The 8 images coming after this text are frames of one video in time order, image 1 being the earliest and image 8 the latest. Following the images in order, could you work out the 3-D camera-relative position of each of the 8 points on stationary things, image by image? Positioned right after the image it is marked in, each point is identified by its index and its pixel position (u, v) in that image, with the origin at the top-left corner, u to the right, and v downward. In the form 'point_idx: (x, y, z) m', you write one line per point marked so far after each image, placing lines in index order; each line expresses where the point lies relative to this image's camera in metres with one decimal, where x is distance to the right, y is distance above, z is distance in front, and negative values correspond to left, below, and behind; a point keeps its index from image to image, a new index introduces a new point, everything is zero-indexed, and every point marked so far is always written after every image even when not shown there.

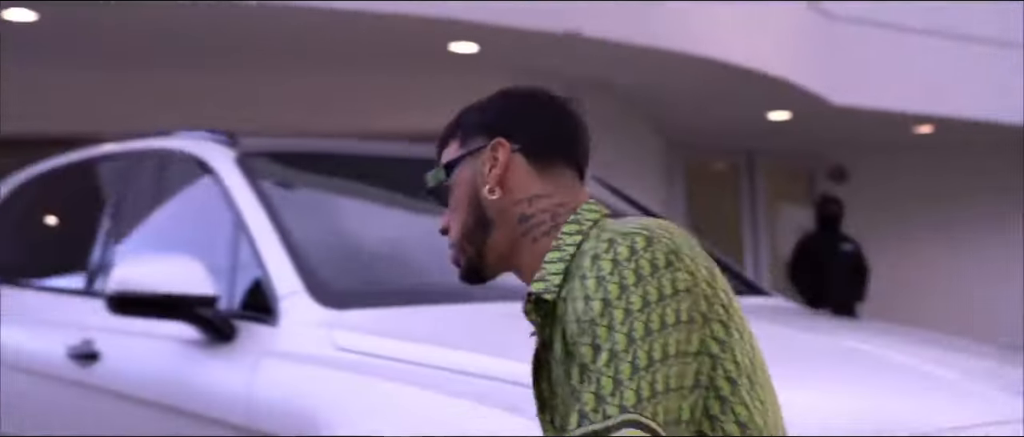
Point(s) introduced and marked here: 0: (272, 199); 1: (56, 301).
0: (-0.6, +0.1, +3.0) m
1: (-1.2, -0.2, +3.2) m
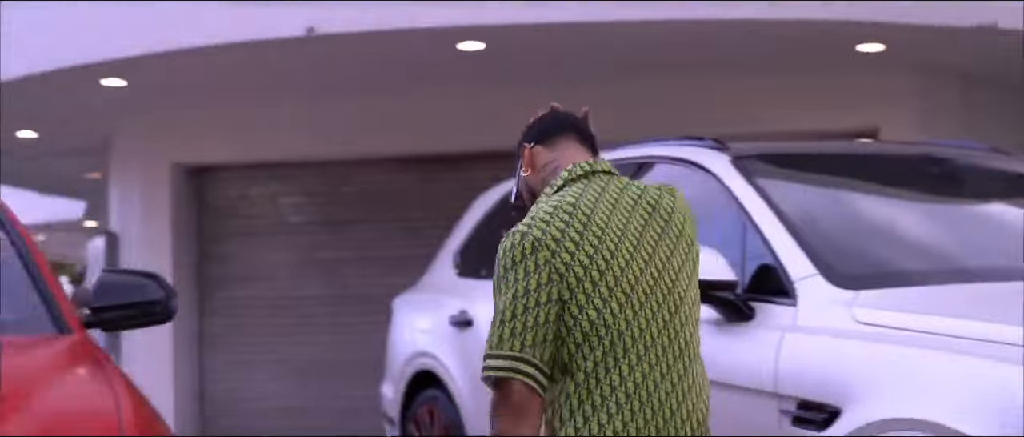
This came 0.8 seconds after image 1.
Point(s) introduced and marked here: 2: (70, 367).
0: (+0.8, +0.1, +3.4) m
1: (+0.3, -0.3, +3.8) m
2: (-1.0, -0.4, +2.1) m
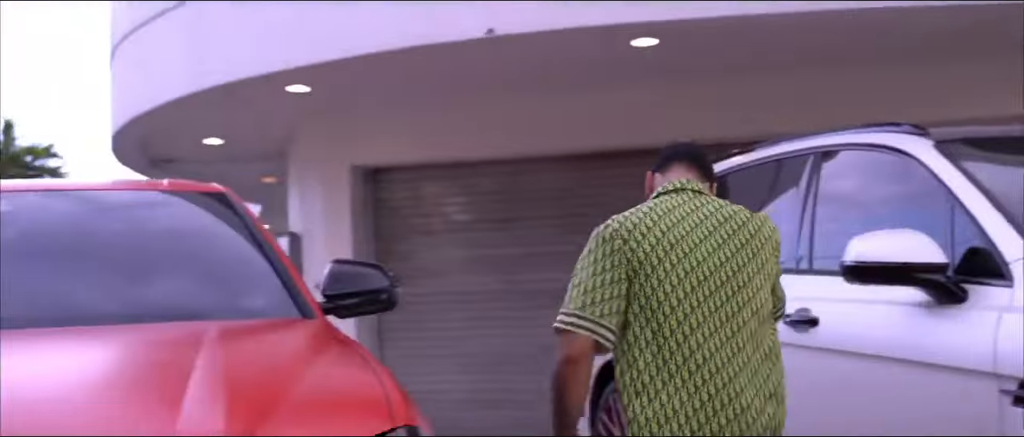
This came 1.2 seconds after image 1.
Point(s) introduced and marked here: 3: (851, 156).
0: (+1.4, +0.1, +3.3) m
1: (+1.0, -0.2, +3.8) m
2: (-0.5, -0.3, +2.3) m
3: (+1.2, +0.2, +3.8) m
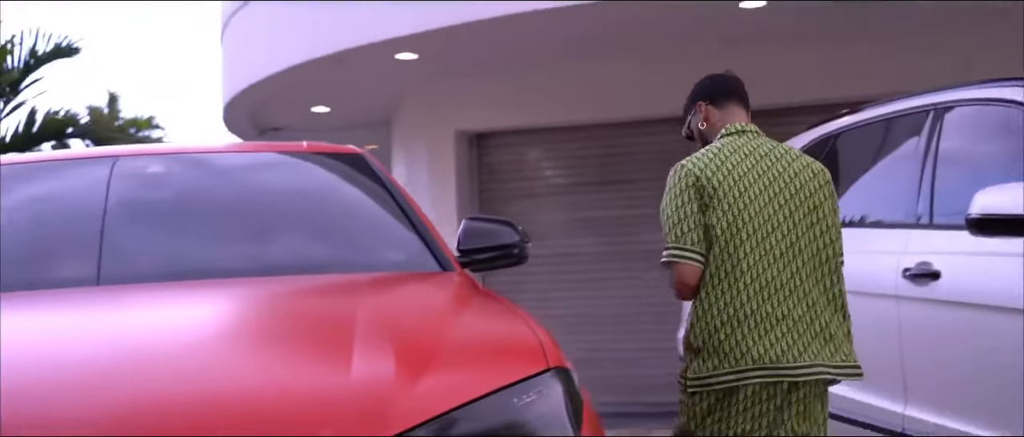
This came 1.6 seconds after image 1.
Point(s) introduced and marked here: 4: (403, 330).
0: (+1.8, +0.3, +3.3) m
1: (+1.4, 0.0, +3.9) m
2: (-0.1, -0.2, +2.5) m
3: (+1.7, +0.4, +3.8) m
4: (-0.2, -0.2, +2.3) m
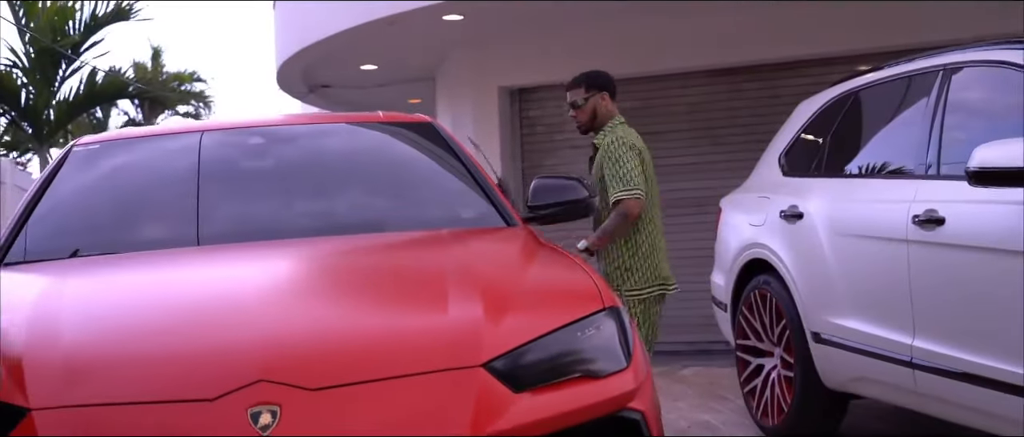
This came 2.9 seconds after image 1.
0: (+2.0, +0.5, +3.7) m
1: (+1.6, +0.1, +4.3) m
2: (0.0, -0.1, +3.0) m
3: (+1.8, +0.6, +4.2) m
4: (-0.1, -0.2, +2.8) m
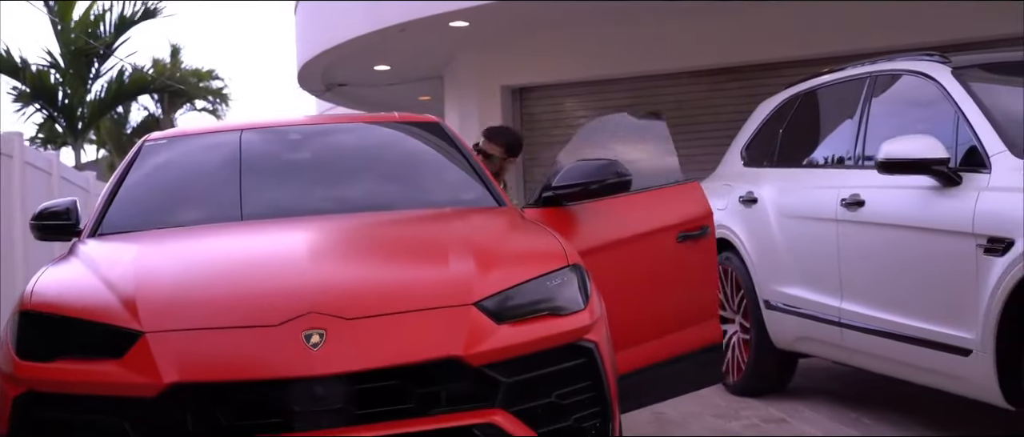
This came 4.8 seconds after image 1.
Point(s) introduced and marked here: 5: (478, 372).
0: (+2.0, +0.5, +4.5) m
1: (+1.6, +0.2, +5.1) m
2: (0.0, 0.0, +3.8) m
3: (+1.8, +0.7, +5.0) m
4: (-0.1, -0.1, +3.6) m
5: (-0.1, -0.4, +3.0) m
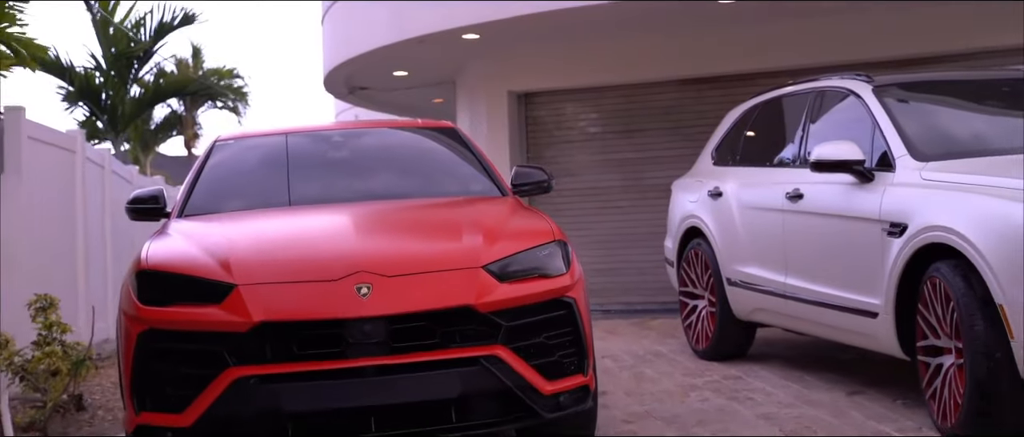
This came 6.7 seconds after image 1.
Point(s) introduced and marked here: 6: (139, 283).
0: (+2.0, +0.6, +5.5) m
1: (+1.6, +0.3, +6.1) m
2: (0.0, 0.0, +4.8) m
3: (+1.8, +0.7, +6.0) m
4: (-0.1, 0.0, +4.6) m
5: (-0.1, -0.4, +4.1) m
6: (-1.5, -0.3, +4.3) m
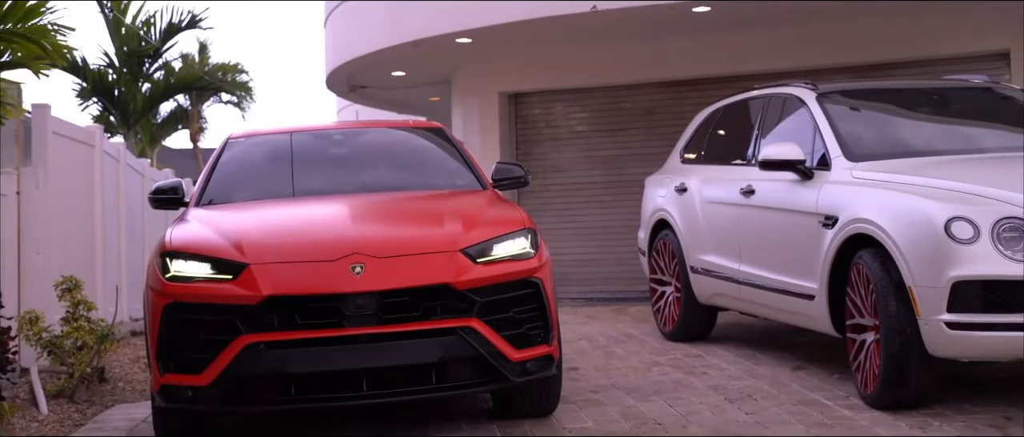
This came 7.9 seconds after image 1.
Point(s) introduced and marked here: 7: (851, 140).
0: (+1.9, +0.6, +6.2) m
1: (+1.5, +0.3, +6.8) m
2: (-0.1, +0.1, +5.5) m
3: (+1.7, +0.7, +6.7) m
4: (-0.2, 0.0, +5.3) m
5: (-0.2, -0.3, +4.7) m
6: (-1.6, -0.2, +5.0) m
7: (+1.9, +0.4, +5.9) m
